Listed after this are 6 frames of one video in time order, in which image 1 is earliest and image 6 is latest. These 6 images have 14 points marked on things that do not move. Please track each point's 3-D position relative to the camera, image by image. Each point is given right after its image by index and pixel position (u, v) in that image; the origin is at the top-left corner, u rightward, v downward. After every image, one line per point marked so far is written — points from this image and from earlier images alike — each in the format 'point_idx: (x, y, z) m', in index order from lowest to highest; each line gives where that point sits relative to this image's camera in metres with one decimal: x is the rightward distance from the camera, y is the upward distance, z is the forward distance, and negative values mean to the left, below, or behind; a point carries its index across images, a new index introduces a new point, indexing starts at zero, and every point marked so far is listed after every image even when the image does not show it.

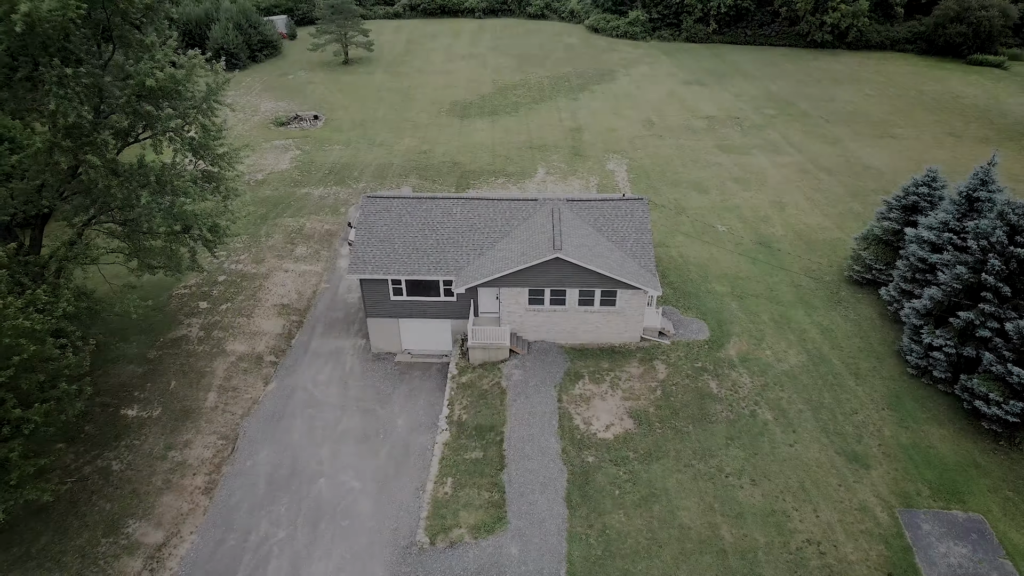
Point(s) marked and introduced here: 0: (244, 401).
0: (-8.3, -3.5, +19.9) m
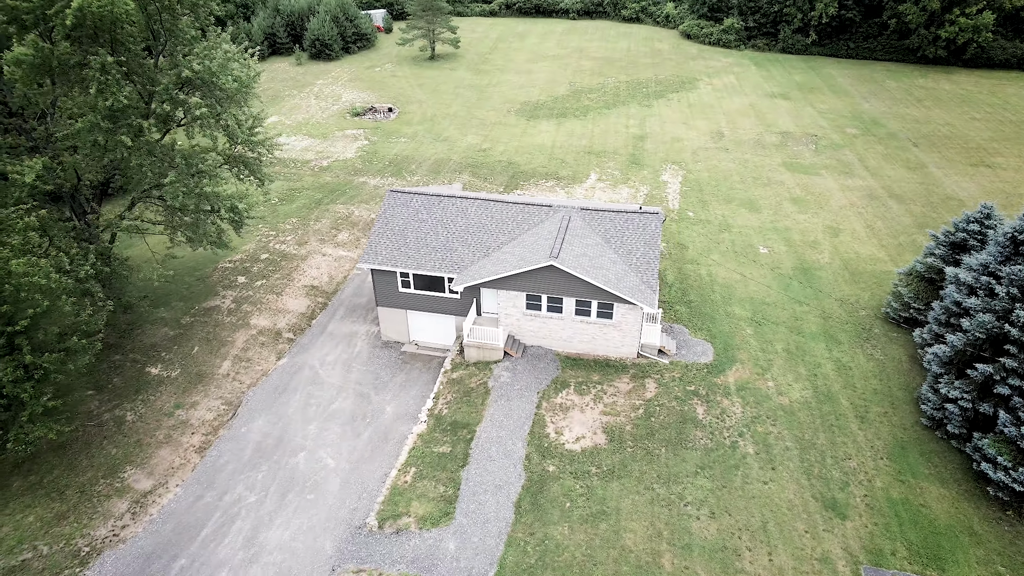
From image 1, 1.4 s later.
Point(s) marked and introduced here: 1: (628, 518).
0: (-8.6, -2.8, +21.4) m
1: (+2.7, -5.5, +15.4) m
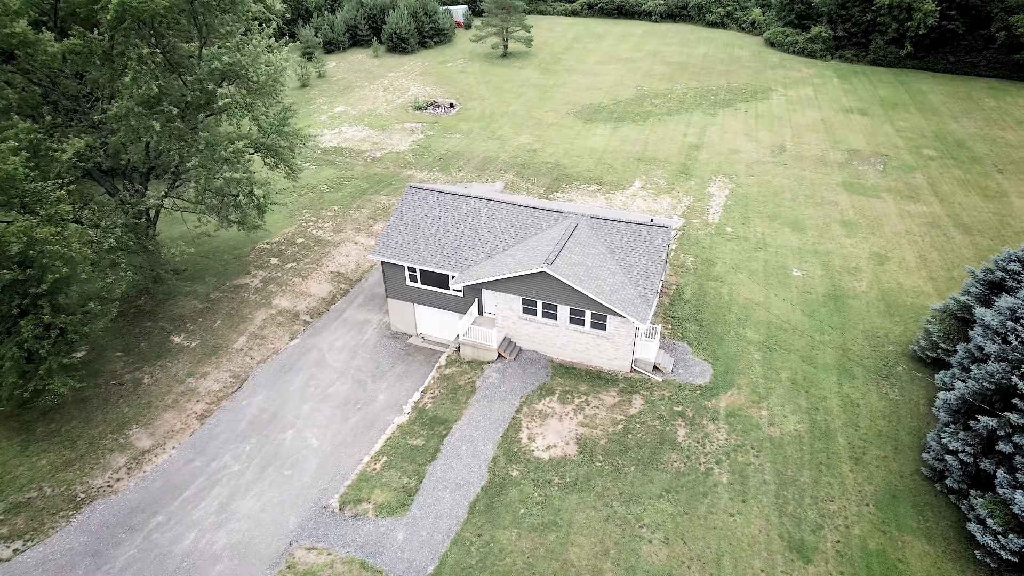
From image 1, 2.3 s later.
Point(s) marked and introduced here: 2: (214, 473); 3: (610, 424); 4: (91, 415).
0: (-8.7, -2.2, +22.6) m
1: (+1.5, -5.8, +15.3) m
2: (-8.2, -5.1, +17.7) m
3: (+2.8, -3.9, +18.4) m
4: (-12.7, -3.9, +19.3) m
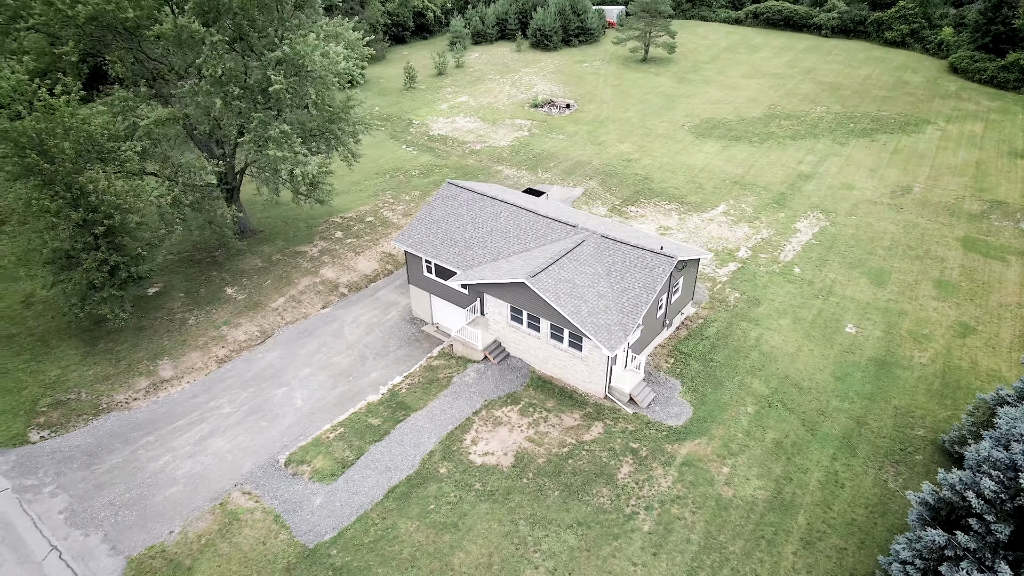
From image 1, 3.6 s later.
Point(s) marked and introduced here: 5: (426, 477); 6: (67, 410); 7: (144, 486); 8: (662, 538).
0: (-8.4, -1.0, +25.1) m
1: (-1.0, -6.1, +15.6) m
2: (-9.7, -3.9, +20.3) m
3: (+1.3, -4.5, +18.3) m
4: (-13.3, -1.9, +22.9) m
5: (-2.3, -5.1, +17.2) m
6: (-13.8, -3.8, +19.8) m
7: (-10.0, -5.4, +17.4) m
8: (+3.7, -6.2, +15.8) m
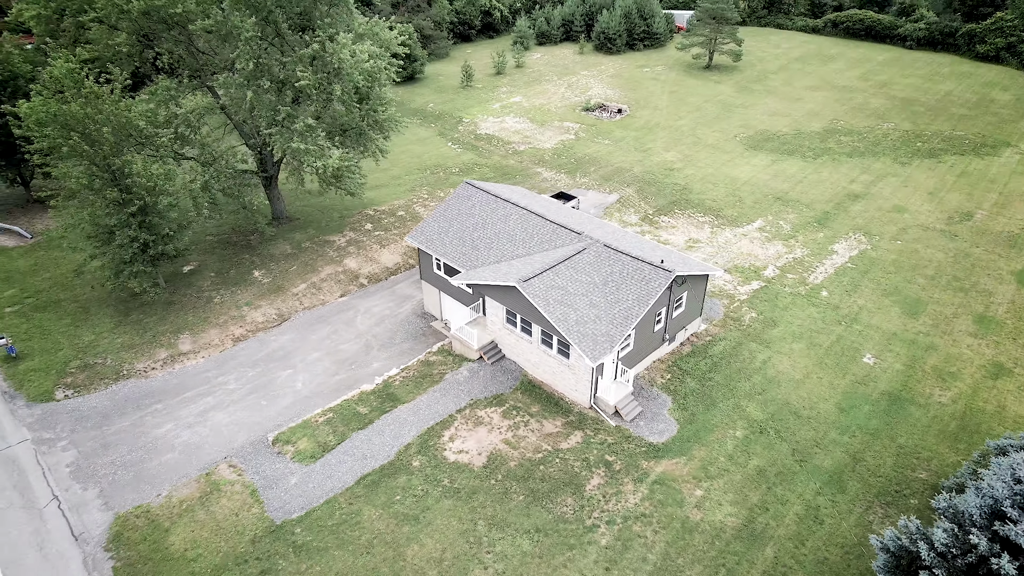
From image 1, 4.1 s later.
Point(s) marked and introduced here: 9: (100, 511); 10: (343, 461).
0: (-8.1, -0.5, +26.2) m
1: (-2.1, -6.1, +16.0) m
2: (-10.0, -3.3, +21.6) m
3: (+0.6, -4.6, +18.4) m
4: (-13.2, -1.1, +24.5) m
5: (-3.1, -5.0, +17.7) m
6: (-14.1, -2.9, +21.6) m
7: (-10.7, -4.7, +18.8) m
8: (+2.6, -6.5, +15.7) m
9: (-10.7, -5.8, +16.8) m
10: (-4.7, -4.8, +18.0) m
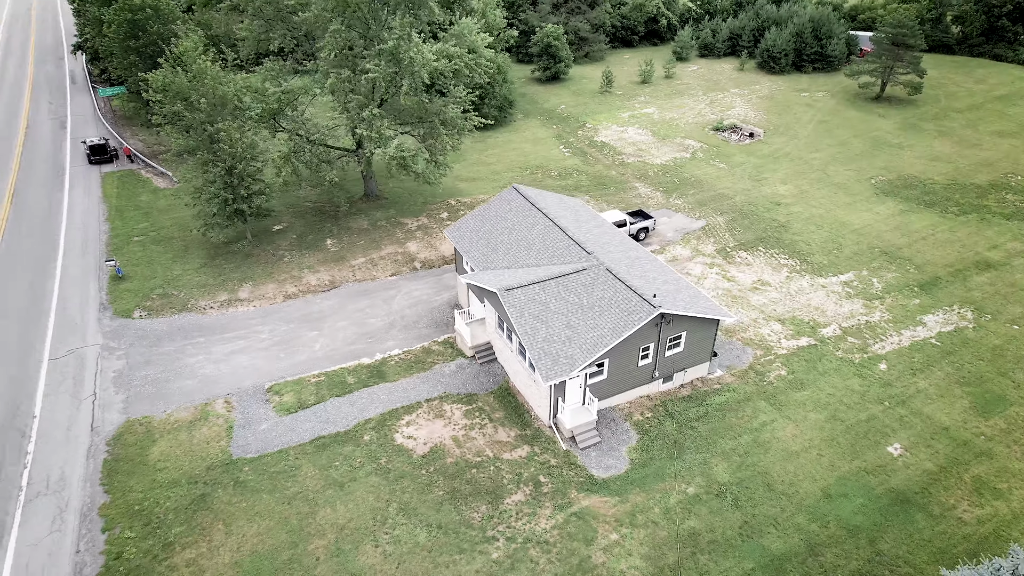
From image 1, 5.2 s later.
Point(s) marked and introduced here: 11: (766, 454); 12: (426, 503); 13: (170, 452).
0: (-6.5, +0.6, +28.6) m
1: (-4.5, -5.8, +17.4) m
2: (-10.0, -1.7, +24.8) m
3: (-1.1, -4.8, +18.9) m
4: (-11.9, +1.0, +28.4) m
5: (-4.9, -4.5, +19.2) m
6: (-13.9, -0.5, +25.8) m
7: (-11.8, -2.9, +22.3) m
8: (-0.2, -7.0, +15.8) m
9: (-12.5, -4.0, +20.4) m
10: (-6.3, -4.1, +19.9) m
11: (+7.7, -5.0, +19.4) m
12: (-2.3, -5.8, +17.3) m
13: (-10.0, -4.8, +18.9) m
